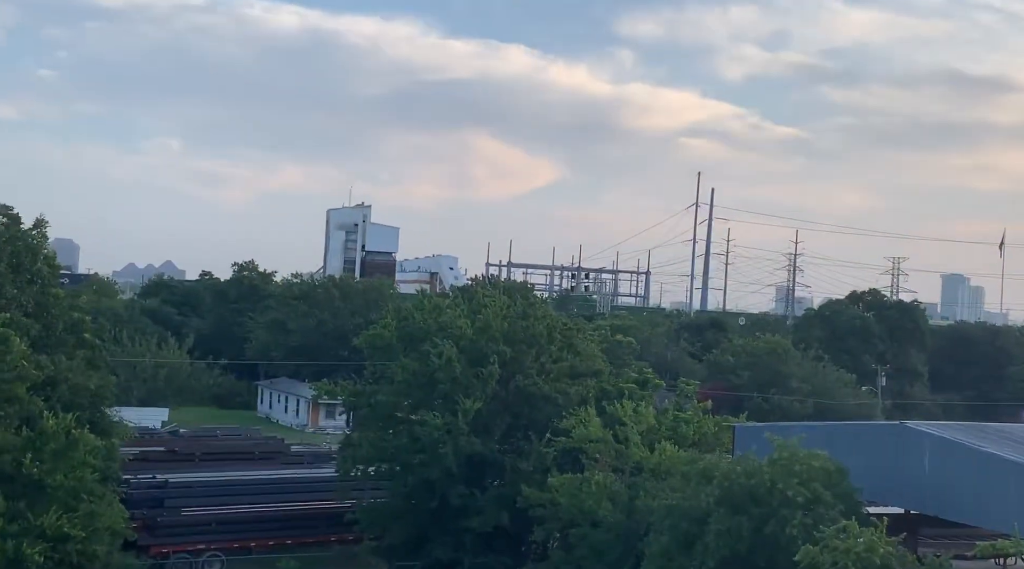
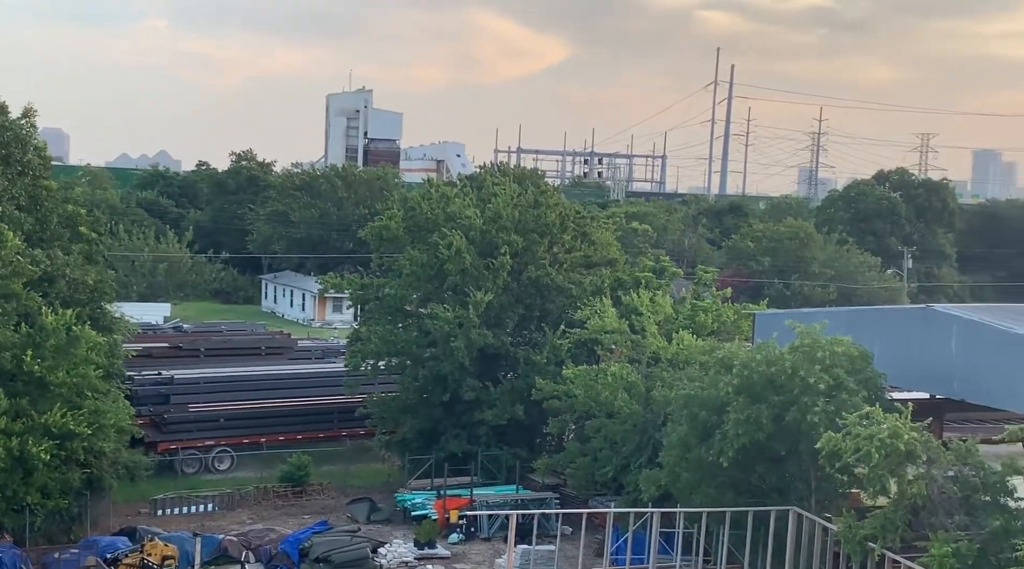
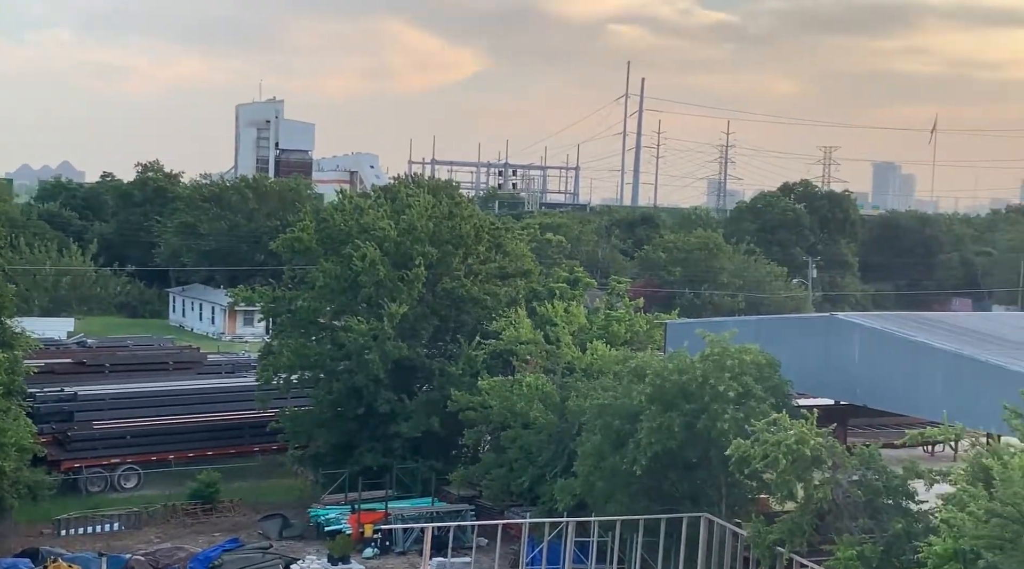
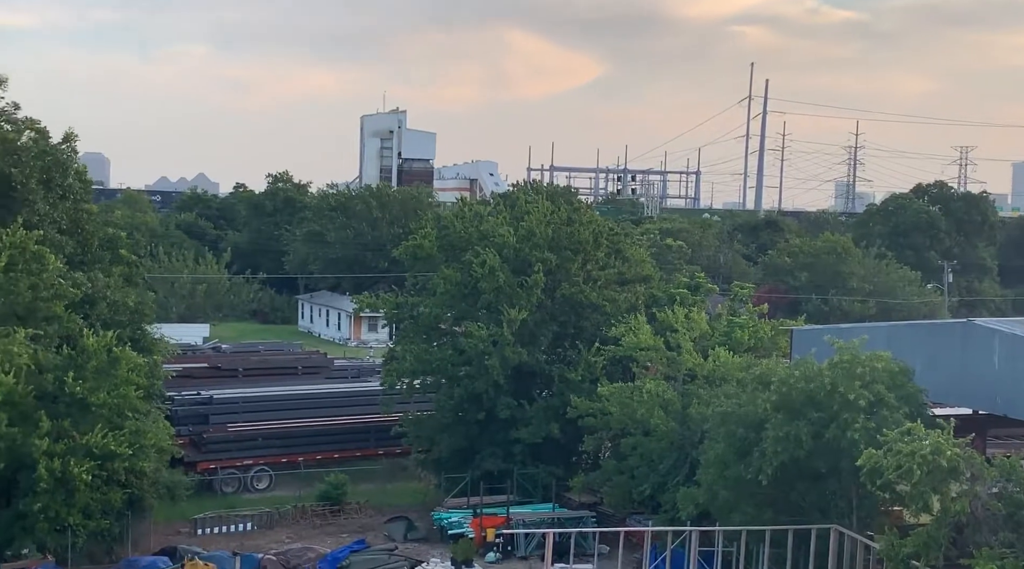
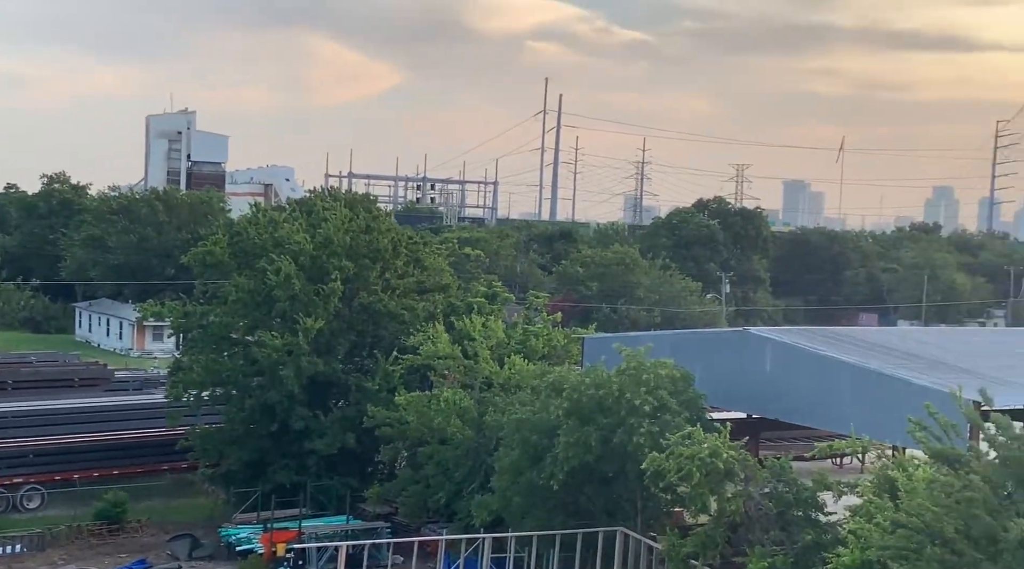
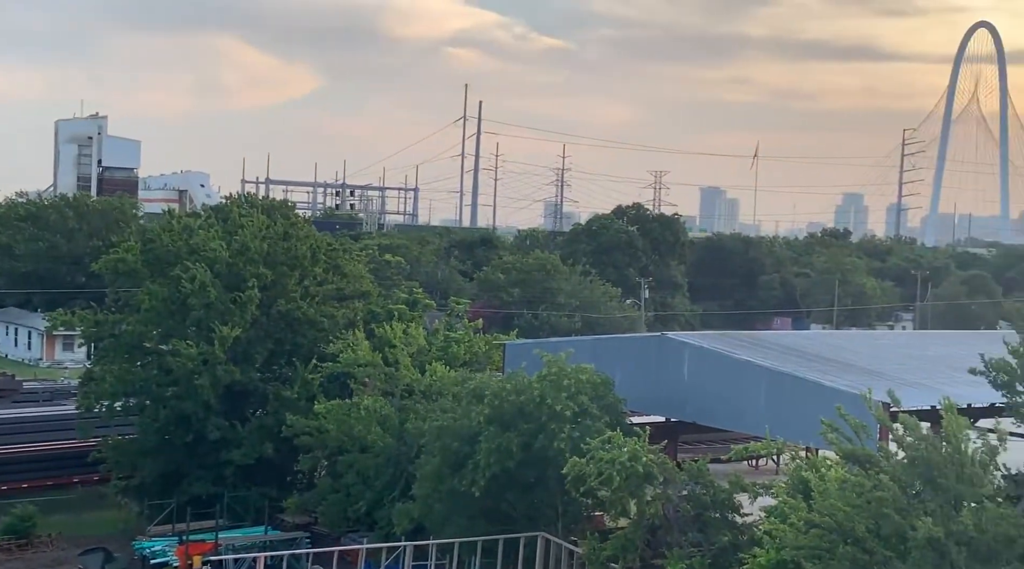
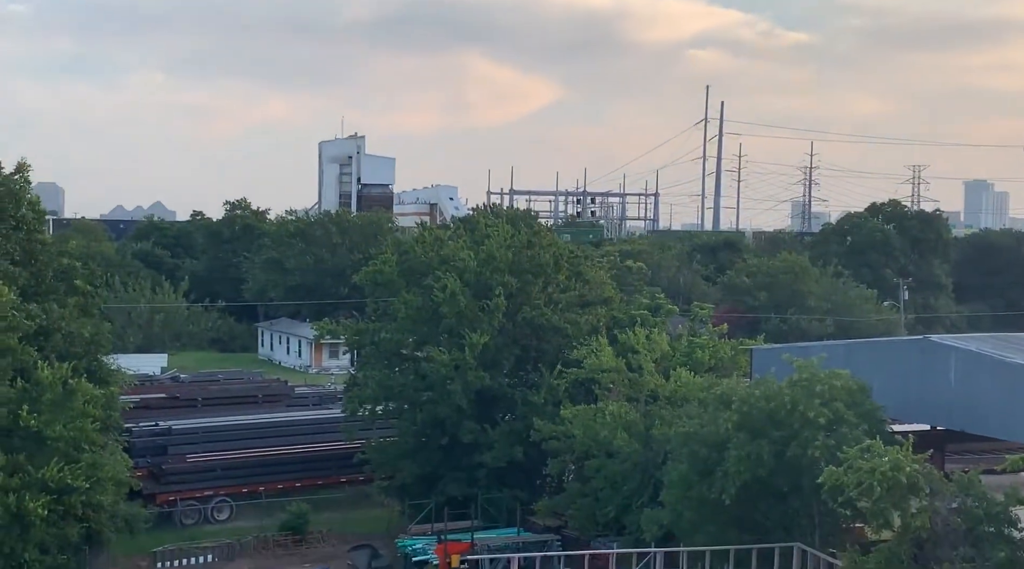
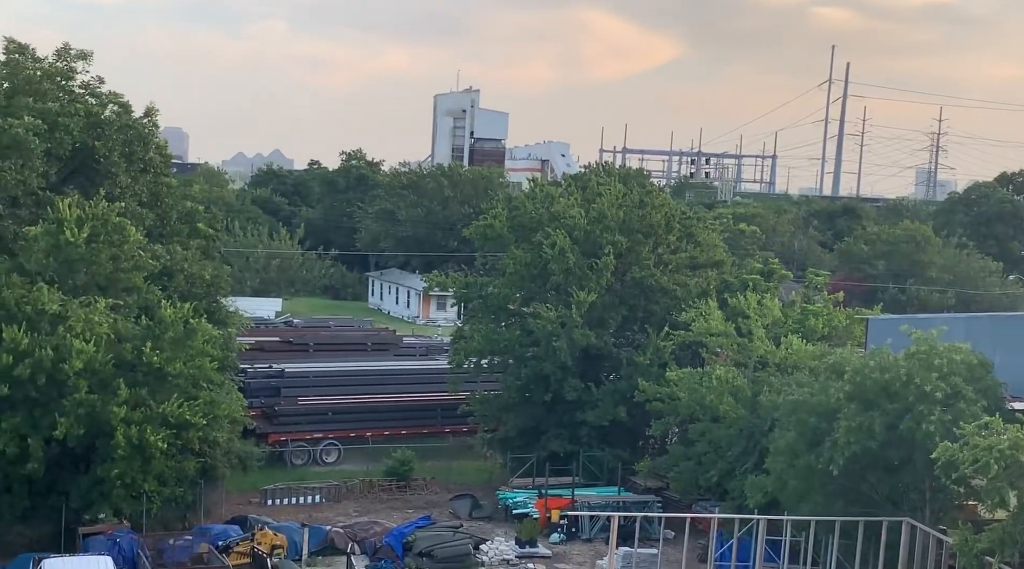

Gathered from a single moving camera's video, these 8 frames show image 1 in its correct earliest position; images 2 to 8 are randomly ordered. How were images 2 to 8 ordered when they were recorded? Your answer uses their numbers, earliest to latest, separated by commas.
7, 4, 8, 2, 3, 5, 6
